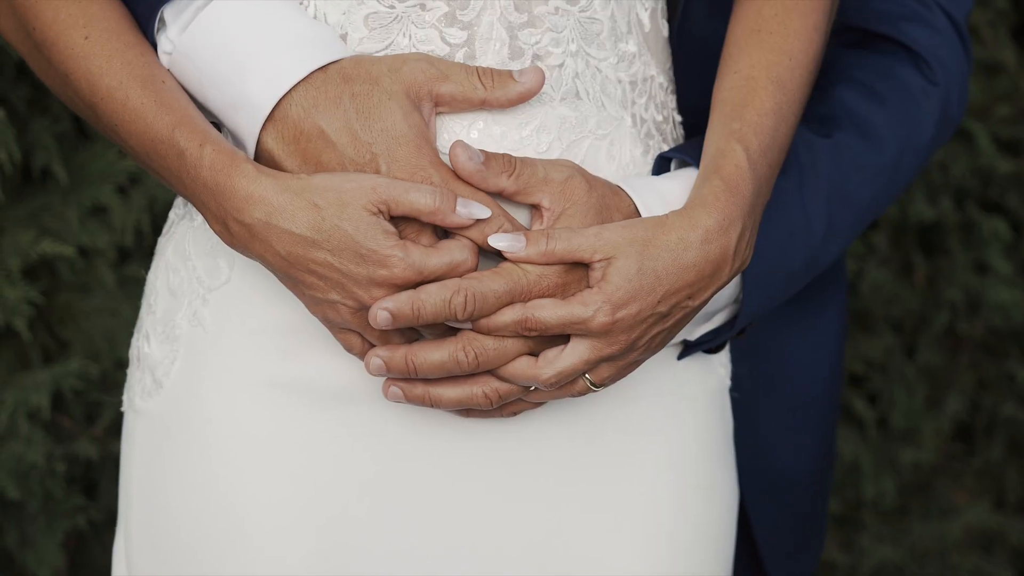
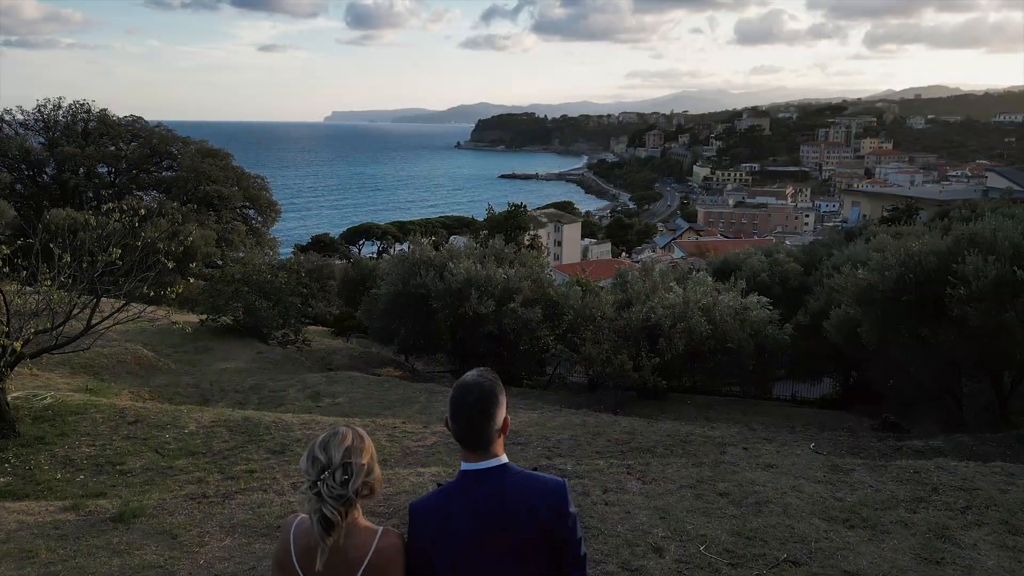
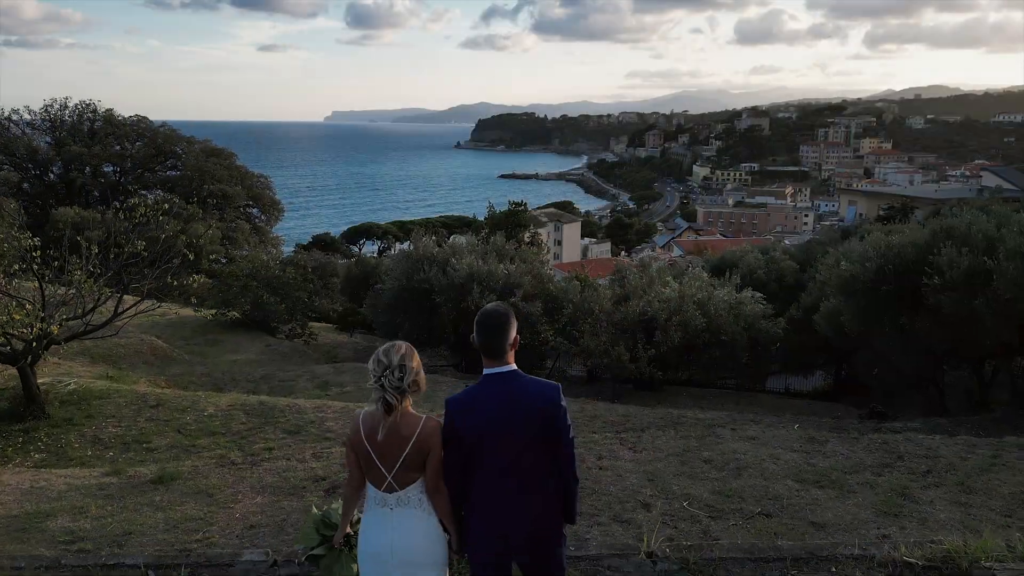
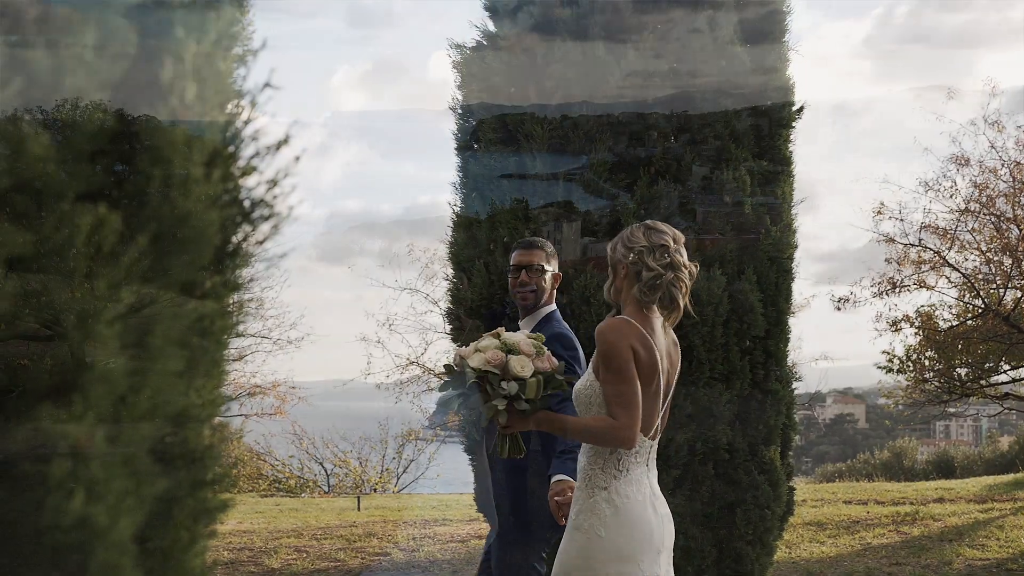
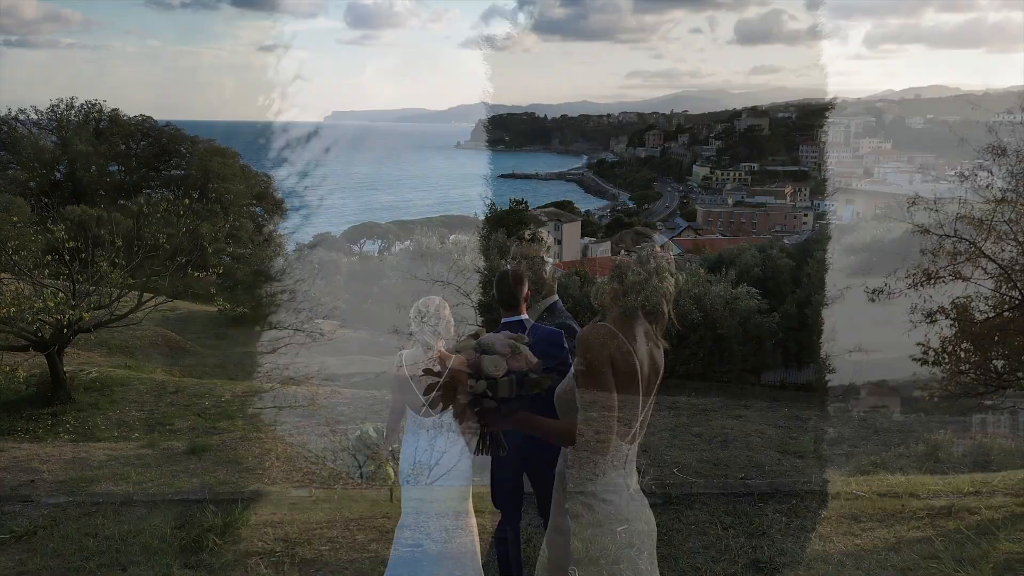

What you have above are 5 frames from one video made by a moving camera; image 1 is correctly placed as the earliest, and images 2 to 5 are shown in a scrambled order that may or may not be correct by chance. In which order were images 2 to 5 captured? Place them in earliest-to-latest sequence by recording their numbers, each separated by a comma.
4, 5, 3, 2
